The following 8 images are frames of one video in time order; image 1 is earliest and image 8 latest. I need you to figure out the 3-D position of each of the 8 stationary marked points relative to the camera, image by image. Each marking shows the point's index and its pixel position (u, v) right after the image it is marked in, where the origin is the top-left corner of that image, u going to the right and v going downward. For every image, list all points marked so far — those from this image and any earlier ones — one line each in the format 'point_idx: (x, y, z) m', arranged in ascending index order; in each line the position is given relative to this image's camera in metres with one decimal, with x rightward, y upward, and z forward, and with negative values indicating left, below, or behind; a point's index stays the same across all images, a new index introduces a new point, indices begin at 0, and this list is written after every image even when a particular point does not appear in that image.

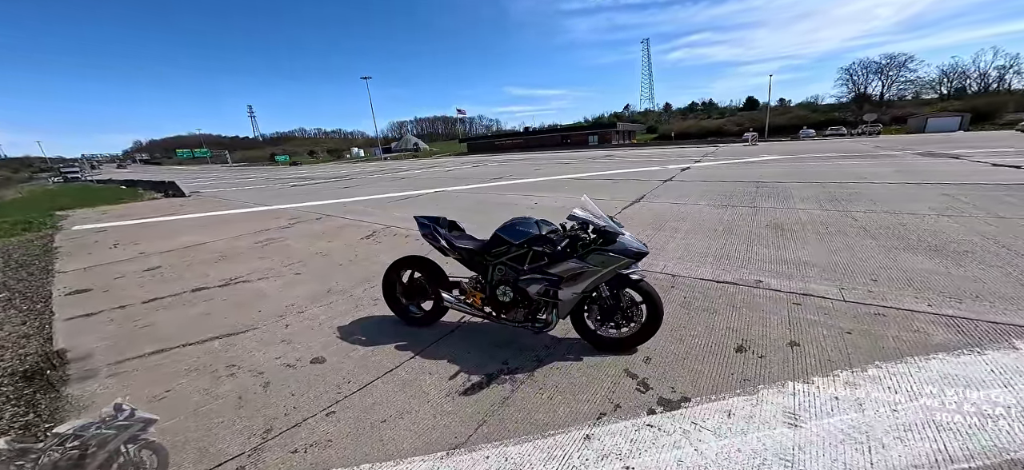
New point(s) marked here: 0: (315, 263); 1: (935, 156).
0: (-2.9, -0.4, +5.4) m
1: (+17.1, +3.2, +14.6) m
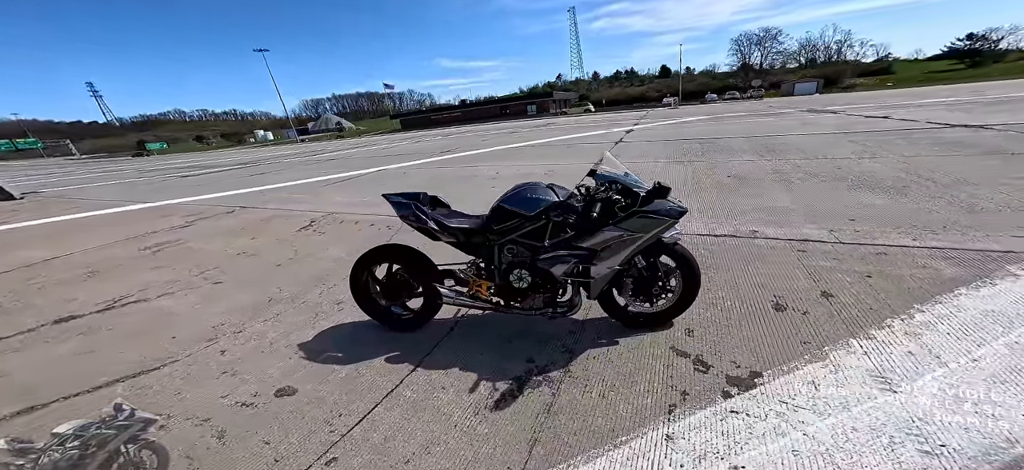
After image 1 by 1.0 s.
0: (-3.2, -0.4, +4.2) m
1: (+14.3, +5.7, +16.7) m
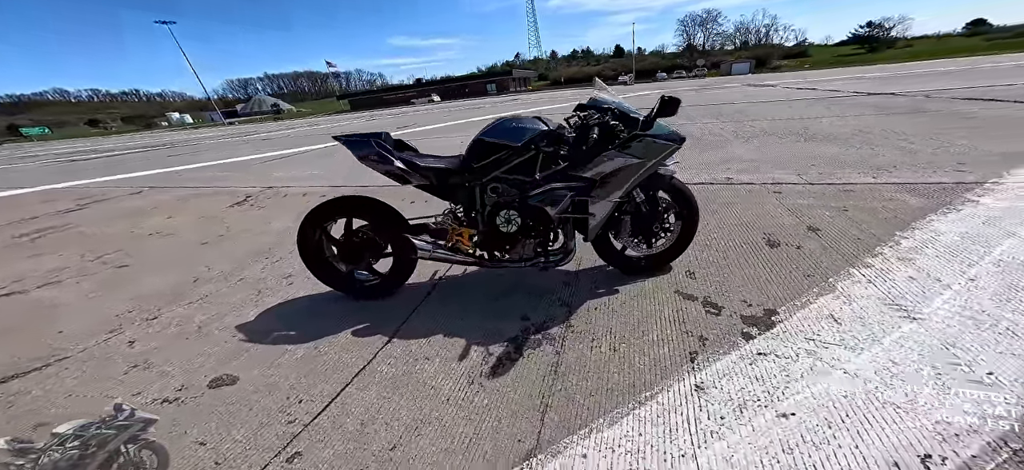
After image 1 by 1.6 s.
0: (-3.4, -0.1, +3.4) m
1: (+12.1, +7.4, +17.7) m
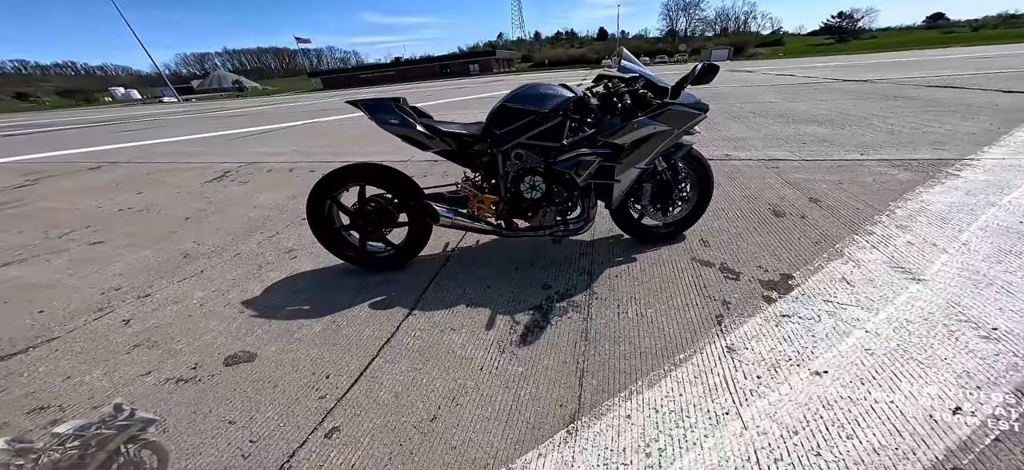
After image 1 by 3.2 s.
0: (-3.3, +0.1, +3.2) m
1: (+11.1, +8.3, +18.1) m
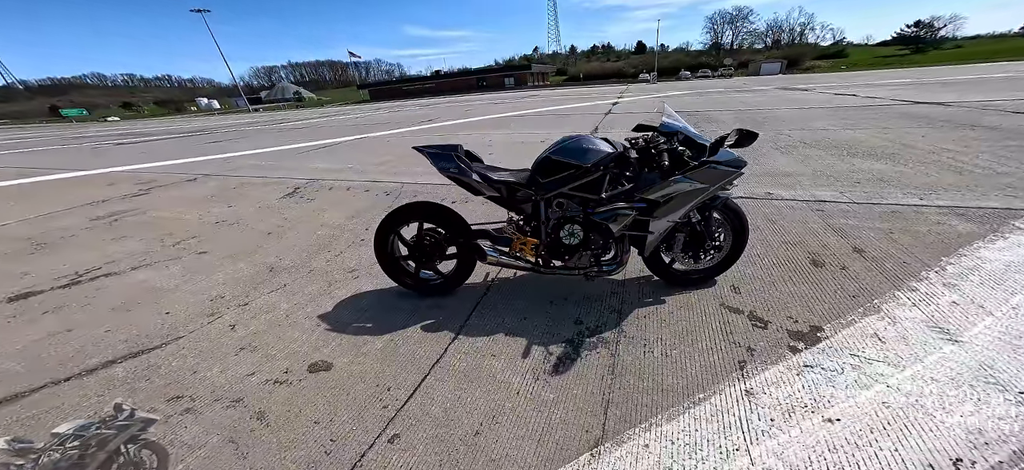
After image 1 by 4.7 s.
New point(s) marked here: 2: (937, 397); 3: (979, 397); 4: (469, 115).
0: (-3.0, 0.0, +3.7) m
1: (+13.3, +7.1, +17.3) m
2: (+2.0, -0.8, +1.6) m
3: (+2.1, -0.7, +1.6) m
4: (-1.6, +4.5, +13.3) m
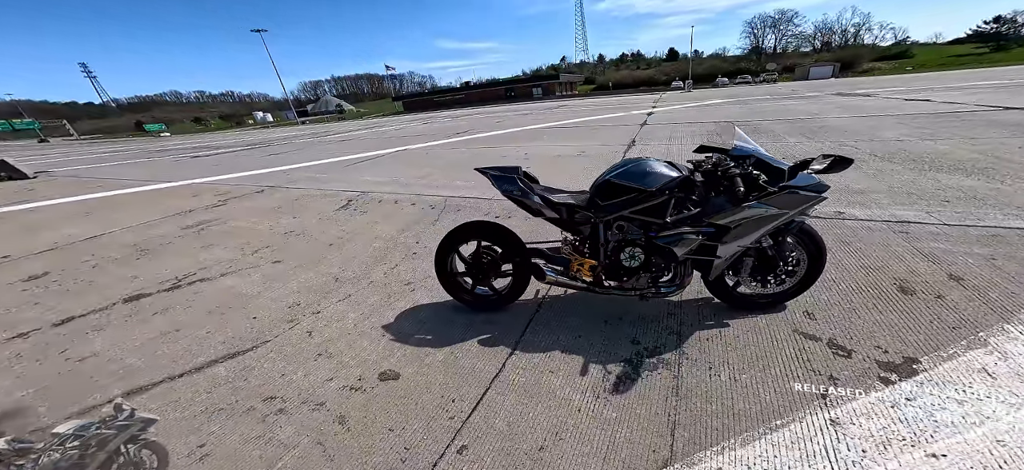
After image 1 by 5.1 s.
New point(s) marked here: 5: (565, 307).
0: (-2.4, -0.1, +4.0) m
1: (+15.1, +6.4, +16.3) m
2: (+2.3, -0.9, +1.5) m
3: (+2.4, -0.9, +1.5) m
4: (-0.2, +4.1, +13.5) m
5: (+0.4, -0.6, +2.8) m
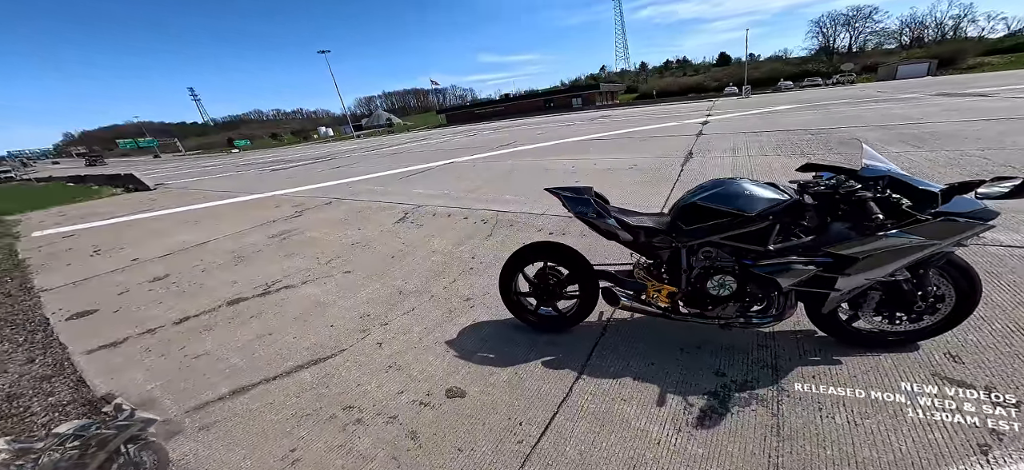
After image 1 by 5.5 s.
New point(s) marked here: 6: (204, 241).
0: (-1.8, -0.3, +4.3) m
1: (+17.3, +5.5, +14.3) m
2: (+2.5, -1.1, +1.2) m
3: (+2.7, -1.1, +1.1) m
4: (+1.8, +3.7, +13.5) m
5: (+0.9, -0.7, +2.7) m
6: (-4.6, -0.1, +5.3) m
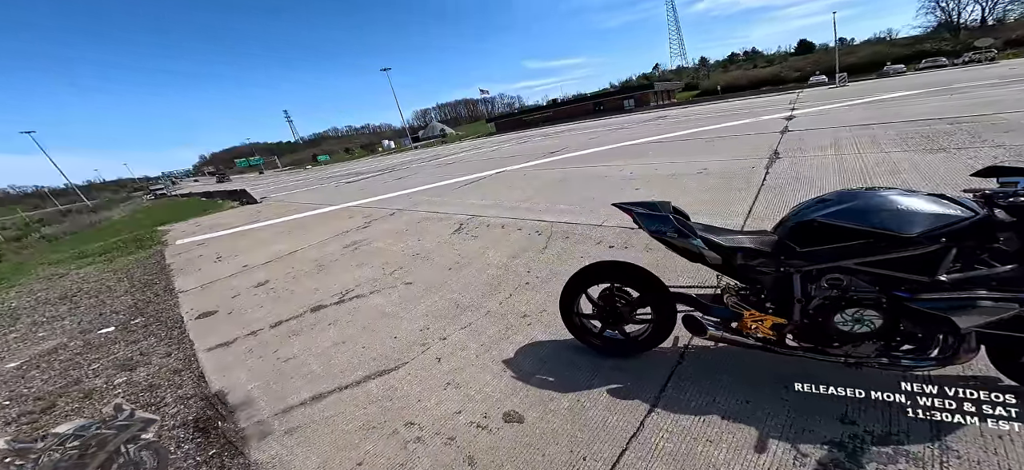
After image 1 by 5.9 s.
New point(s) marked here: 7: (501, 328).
0: (-1.1, -0.4, +4.3) m
1: (+19.5, +5.2, +11.0) m
2: (+2.7, -1.2, +0.5) m
3: (+2.8, -1.2, +0.4) m
4: (+4.0, +3.3, +12.8) m
5: (+1.3, -0.8, +2.2) m
6: (-3.7, -0.2, +5.8) m
7: (-0.1, -0.8, +2.9) m
